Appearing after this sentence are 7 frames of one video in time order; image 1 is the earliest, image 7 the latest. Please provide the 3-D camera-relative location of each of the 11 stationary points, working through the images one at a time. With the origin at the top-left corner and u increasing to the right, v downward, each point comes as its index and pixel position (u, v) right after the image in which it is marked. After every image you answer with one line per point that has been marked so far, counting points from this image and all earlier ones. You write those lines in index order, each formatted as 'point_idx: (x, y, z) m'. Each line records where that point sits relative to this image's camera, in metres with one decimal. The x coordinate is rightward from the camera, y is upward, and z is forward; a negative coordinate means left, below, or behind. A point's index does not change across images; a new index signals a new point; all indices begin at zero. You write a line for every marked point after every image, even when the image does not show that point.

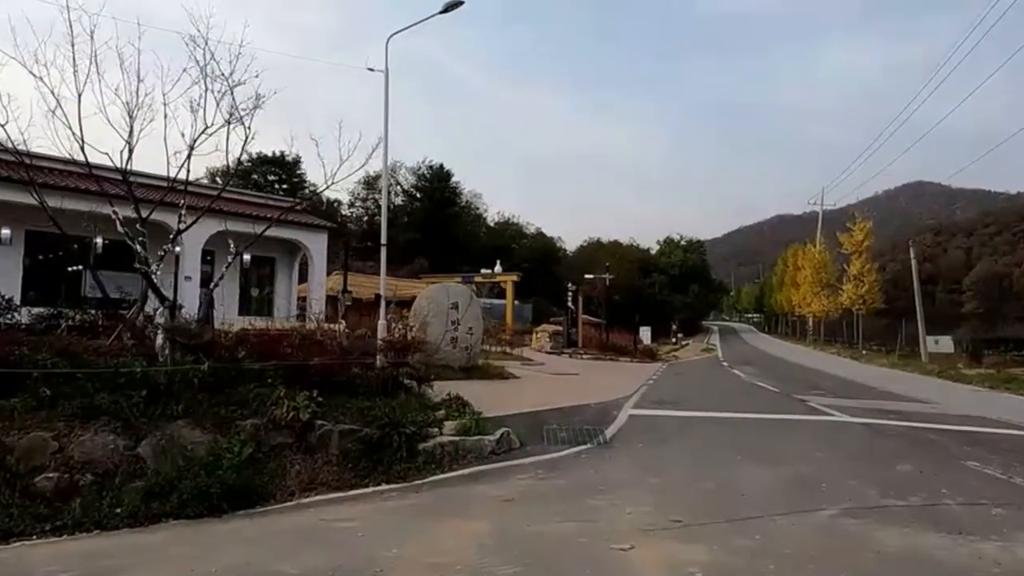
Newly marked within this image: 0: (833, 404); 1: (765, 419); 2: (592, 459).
0: (+6.8, -2.5, +15.2) m
1: (+4.2, -2.2, +11.9) m
2: (+1.1, -2.3, +9.6) m
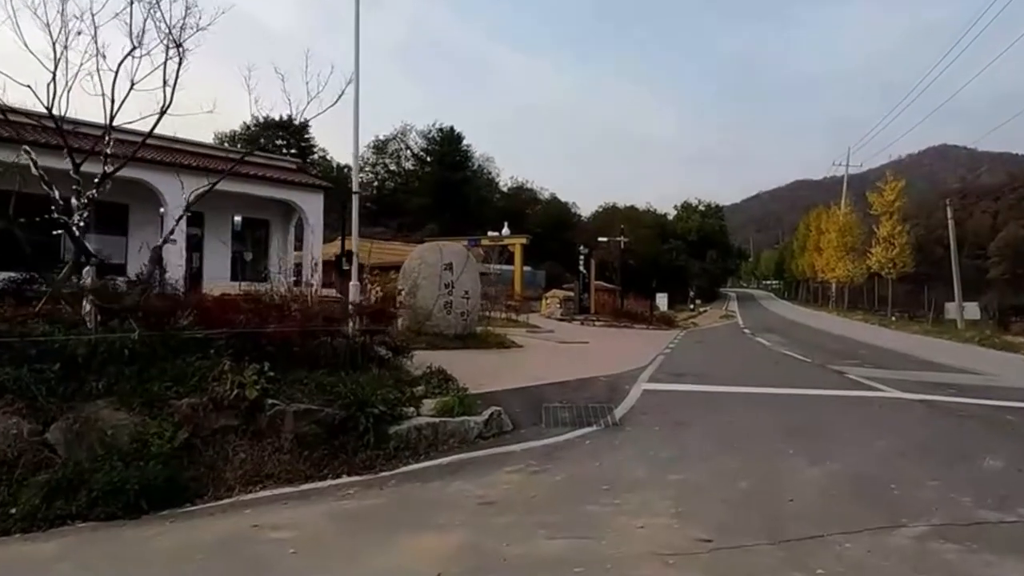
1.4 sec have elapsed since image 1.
0: (+6.8, -1.7, +13.5) m
1: (+4.1, -1.5, +10.2) m
2: (+0.9, -1.7, +8.0) m
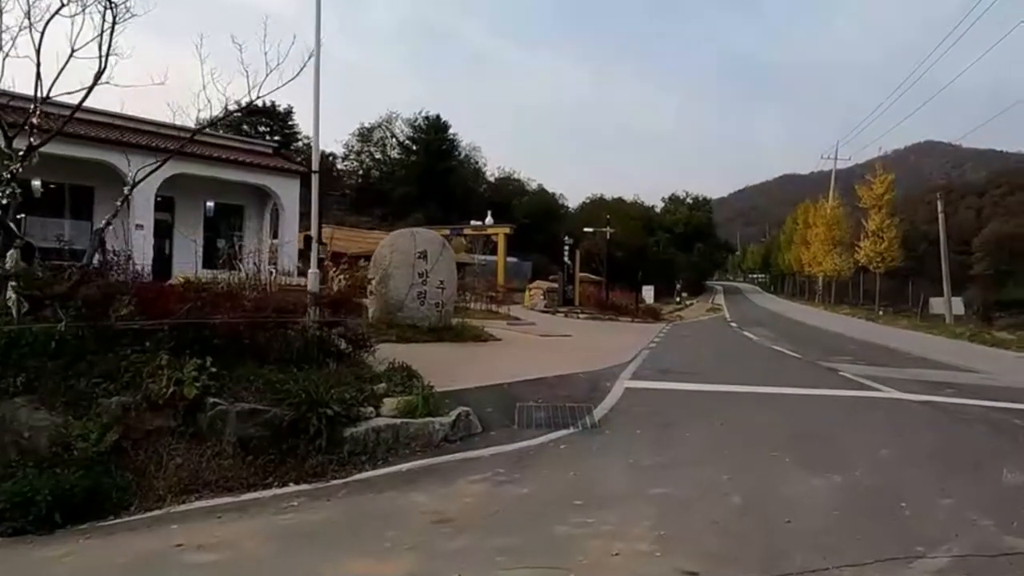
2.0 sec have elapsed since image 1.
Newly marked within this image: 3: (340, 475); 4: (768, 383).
0: (+6.3, -1.6, +12.8) m
1: (+3.7, -1.4, +9.5) m
2: (+0.6, -1.6, +7.2) m
3: (-1.7, -1.8, +7.0) m
4: (+4.0, -1.5, +11.3) m
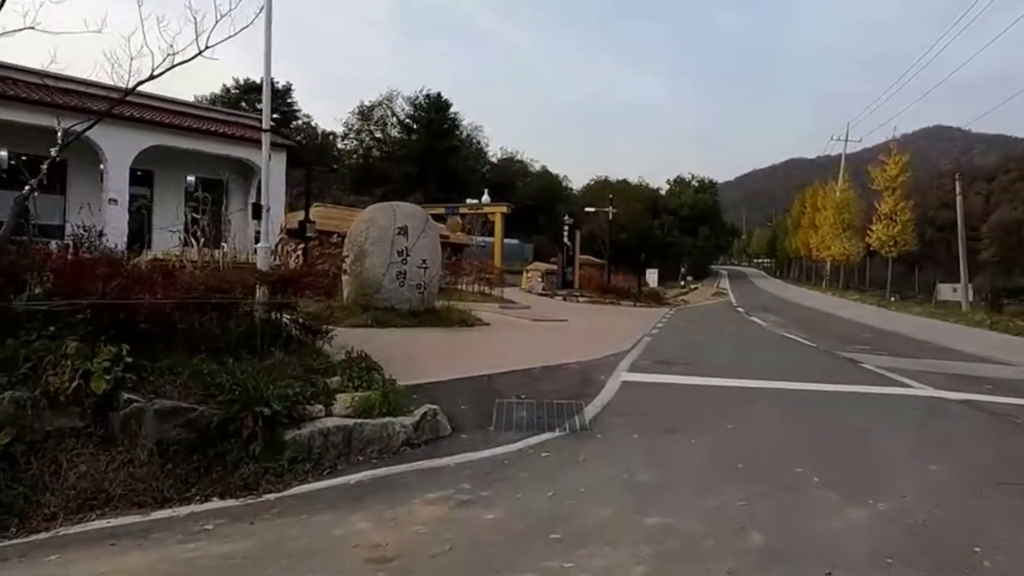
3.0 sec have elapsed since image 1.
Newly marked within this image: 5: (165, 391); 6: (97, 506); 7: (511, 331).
0: (+6.1, -1.3, +11.6) m
1: (+3.5, -1.2, +8.3) m
2: (+0.4, -1.4, +6.1) m
3: (-1.9, -1.6, +5.8) m
4: (+3.8, -1.2, +10.1) m
5: (-3.0, -0.9, +6.3) m
6: (-3.2, -1.6, +5.5) m
7: (-0.1, -0.8, +13.6) m
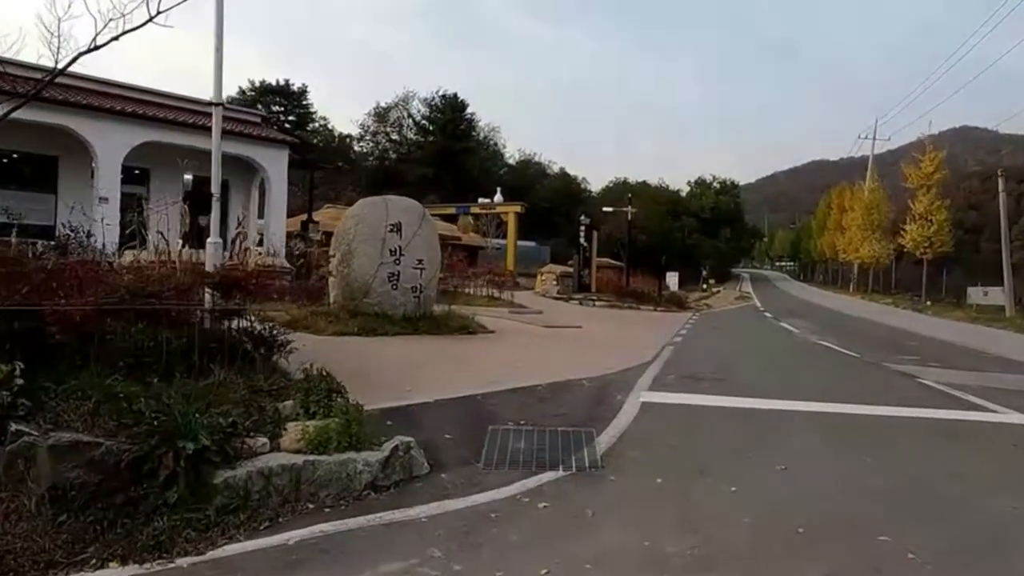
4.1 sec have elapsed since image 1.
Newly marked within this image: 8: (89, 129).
0: (+6.2, -1.3, +10.1) m
1: (+3.5, -1.2, +6.9) m
2: (+0.3, -1.5, +4.7) m
3: (-2.0, -1.6, +4.5) m
4: (+3.8, -1.3, +8.6) m
5: (-3.1, -0.9, +5.1) m
6: (-3.3, -1.7, +4.3) m
7: (+0.1, -0.9, +12.3) m
8: (-11.4, +4.3, +19.5) m
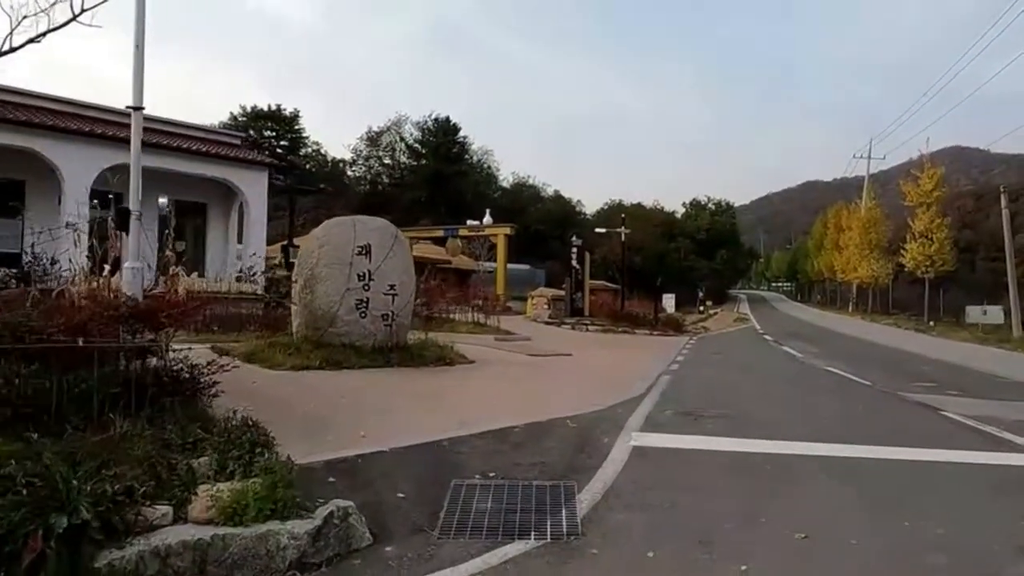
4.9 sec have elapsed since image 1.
0: (+5.9, -1.6, +9.1) m
1: (+3.2, -1.4, +5.9) m
2: (0.0, -1.6, +3.7) m
3: (-2.2, -1.8, +3.5) m
4: (+3.5, -1.5, +7.7) m
5: (-3.3, -1.1, +4.1) m
6: (-3.5, -1.9, +3.3) m
7: (-0.2, -1.3, +11.3) m
8: (-11.7, +3.5, +18.6) m
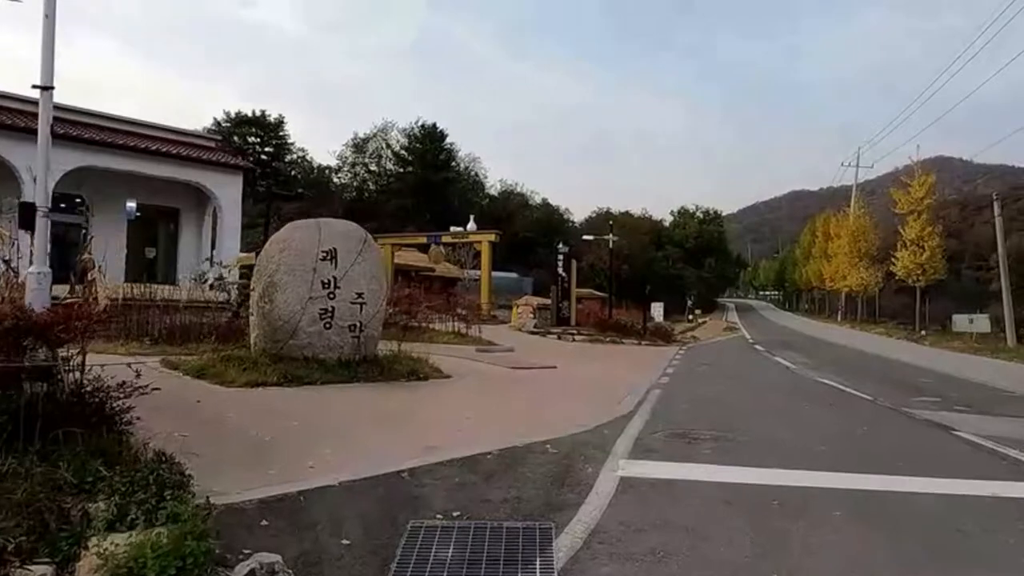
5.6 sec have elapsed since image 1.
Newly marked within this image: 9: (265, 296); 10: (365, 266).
0: (+5.7, -1.7, +8.4) m
1: (+3.0, -1.5, +5.2) m
2: (-0.1, -1.7, +2.9) m
3: (-2.4, -1.8, +2.7) m
4: (+3.3, -1.6, +6.9) m
5: (-3.5, -1.2, +3.2) m
6: (-3.7, -1.9, +2.4) m
7: (-0.5, -1.4, +10.5) m
8: (-12.1, +3.3, +17.7) m
9: (-3.2, -0.1, +9.5) m
10: (-2.0, +0.3, +9.8) m
